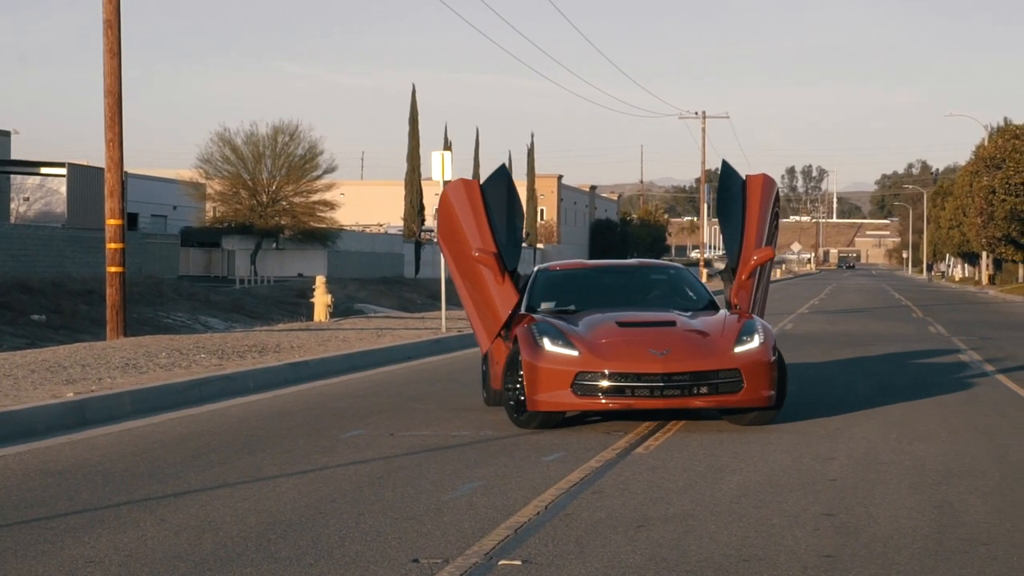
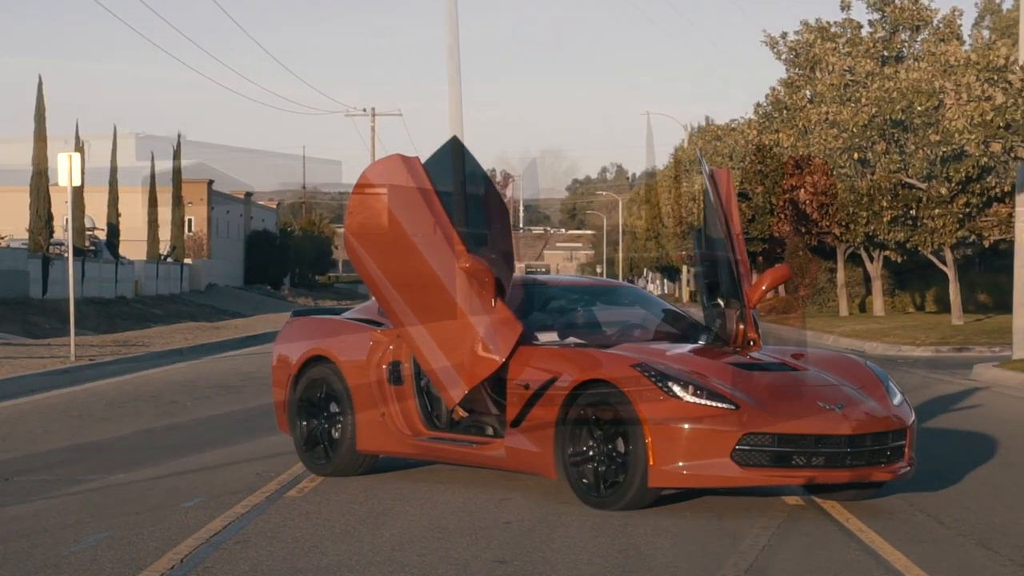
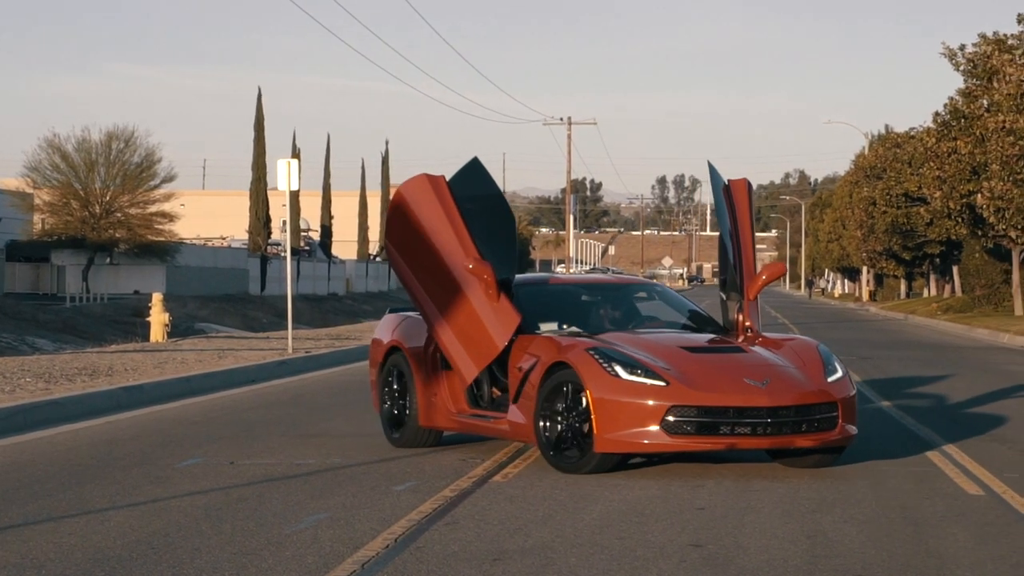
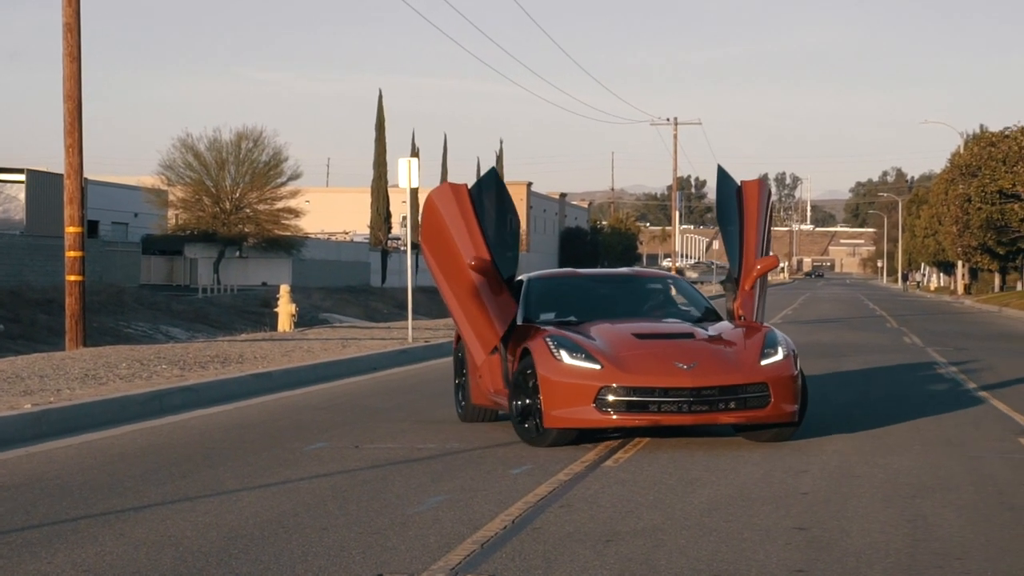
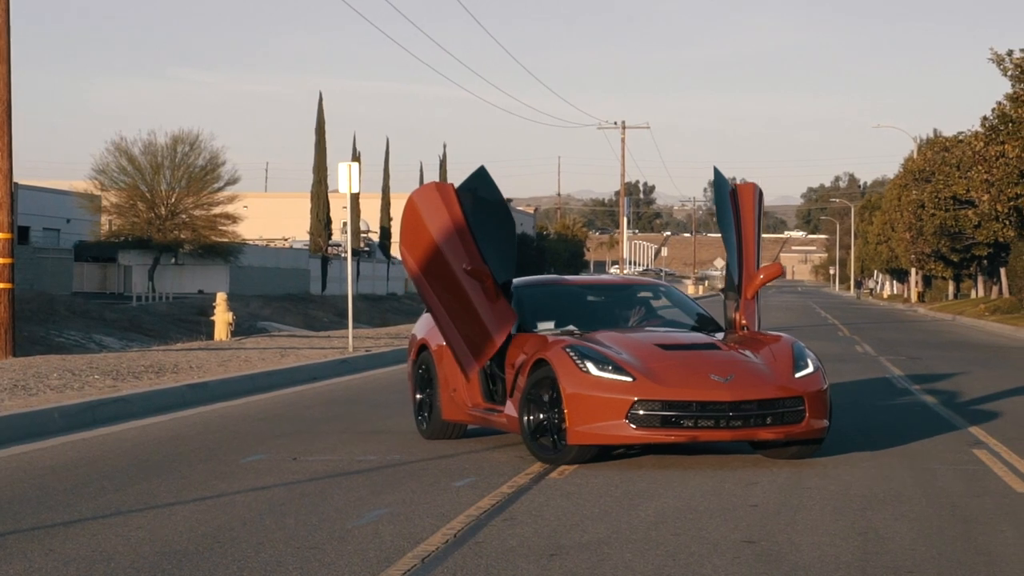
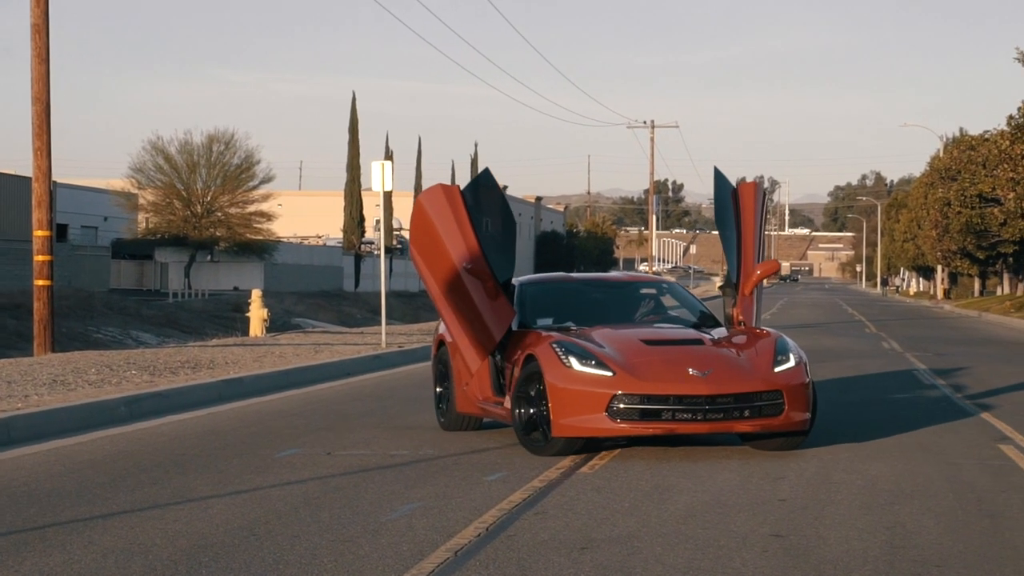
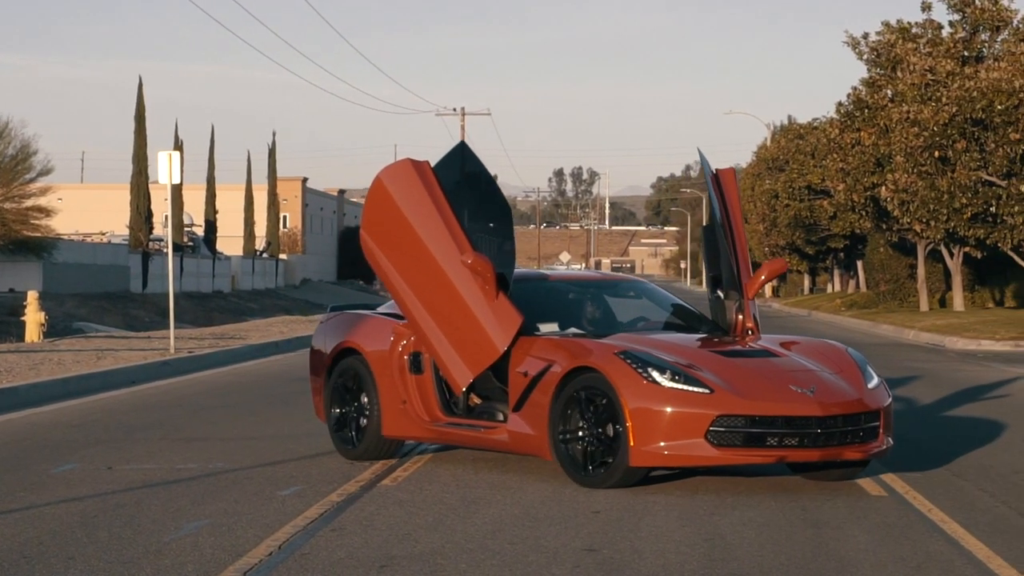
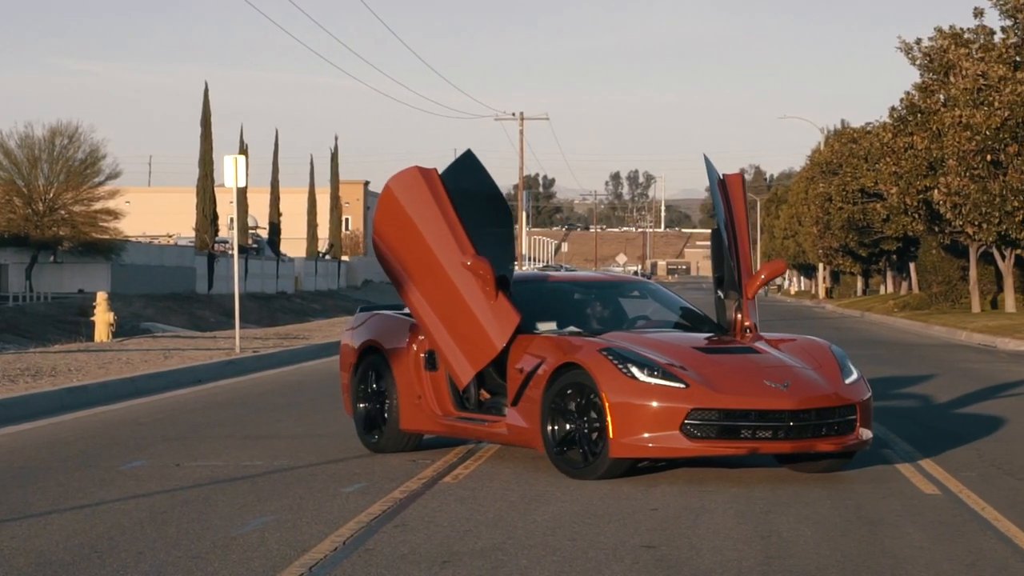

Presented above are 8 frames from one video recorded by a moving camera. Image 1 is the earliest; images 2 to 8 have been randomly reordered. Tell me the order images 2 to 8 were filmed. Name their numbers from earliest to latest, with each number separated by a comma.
4, 6, 5, 3, 8, 7, 2
